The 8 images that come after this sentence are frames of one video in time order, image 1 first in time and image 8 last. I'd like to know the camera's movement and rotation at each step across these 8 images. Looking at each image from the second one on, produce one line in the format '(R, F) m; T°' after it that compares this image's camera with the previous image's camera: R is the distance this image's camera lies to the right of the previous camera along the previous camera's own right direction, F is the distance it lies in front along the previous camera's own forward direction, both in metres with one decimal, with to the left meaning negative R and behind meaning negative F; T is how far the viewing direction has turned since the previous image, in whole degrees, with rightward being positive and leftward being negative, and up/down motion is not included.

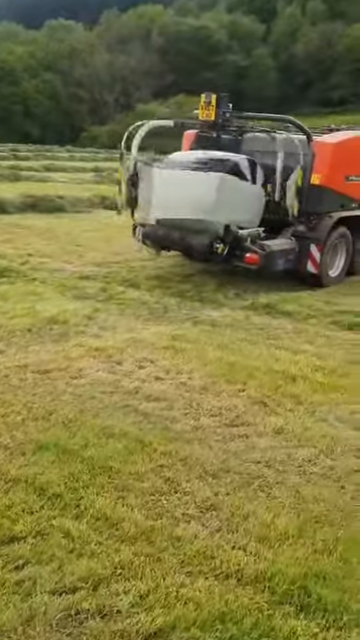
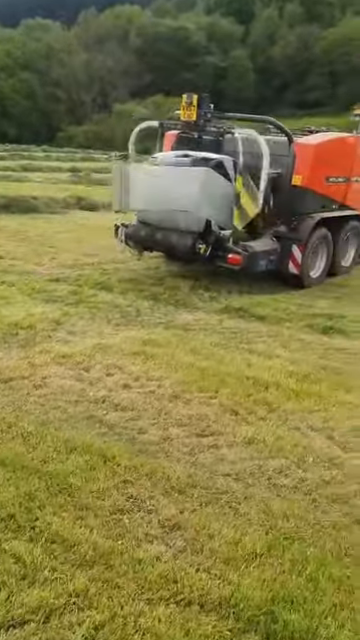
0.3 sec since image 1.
(0.0, +0.1) m; +2°
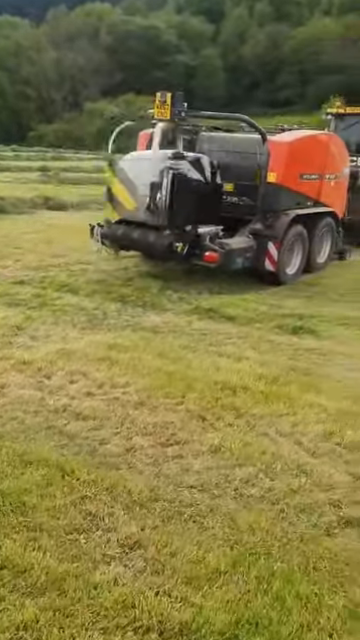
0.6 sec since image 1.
(+0.1, +0.1) m; +2°
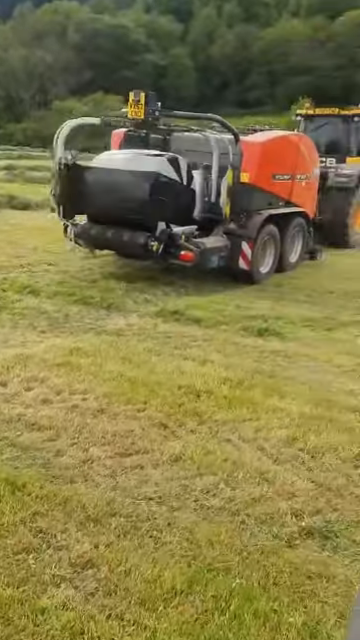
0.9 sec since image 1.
(+0.1, +0.1) m; +2°
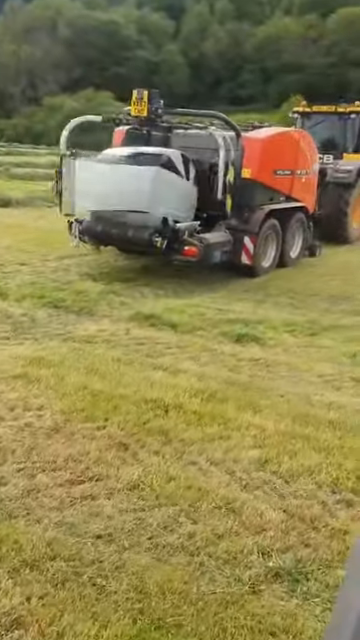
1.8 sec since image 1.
(+0.1, +0.3) m; +1°
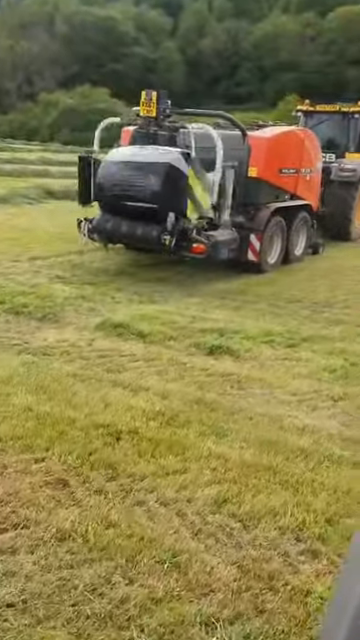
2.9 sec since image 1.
(+0.2, +0.4) m; 0°
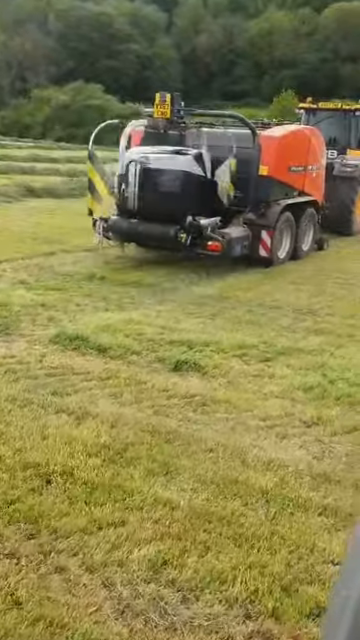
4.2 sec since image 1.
(+0.2, +0.5) m; 0°
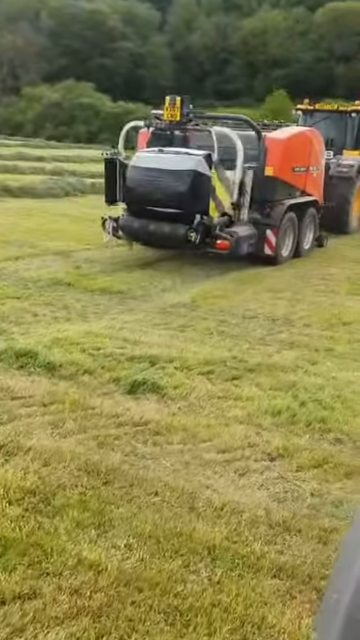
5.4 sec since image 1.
(+0.2, +0.5) m; +1°
